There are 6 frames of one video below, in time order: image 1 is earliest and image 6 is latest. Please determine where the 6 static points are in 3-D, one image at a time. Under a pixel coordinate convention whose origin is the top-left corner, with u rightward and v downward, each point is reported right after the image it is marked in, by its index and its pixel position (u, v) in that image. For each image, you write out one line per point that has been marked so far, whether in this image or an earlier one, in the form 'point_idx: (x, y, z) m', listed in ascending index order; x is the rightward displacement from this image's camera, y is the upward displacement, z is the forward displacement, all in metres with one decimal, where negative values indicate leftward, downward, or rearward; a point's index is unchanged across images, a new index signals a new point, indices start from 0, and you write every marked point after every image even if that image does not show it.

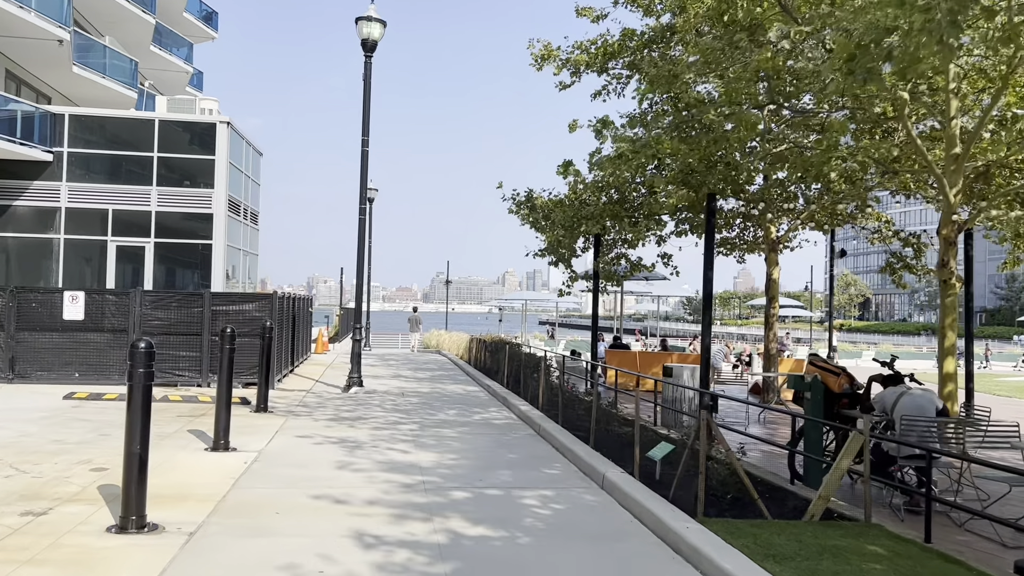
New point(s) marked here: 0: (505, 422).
0: (-0.1, -1.8, +10.9) m
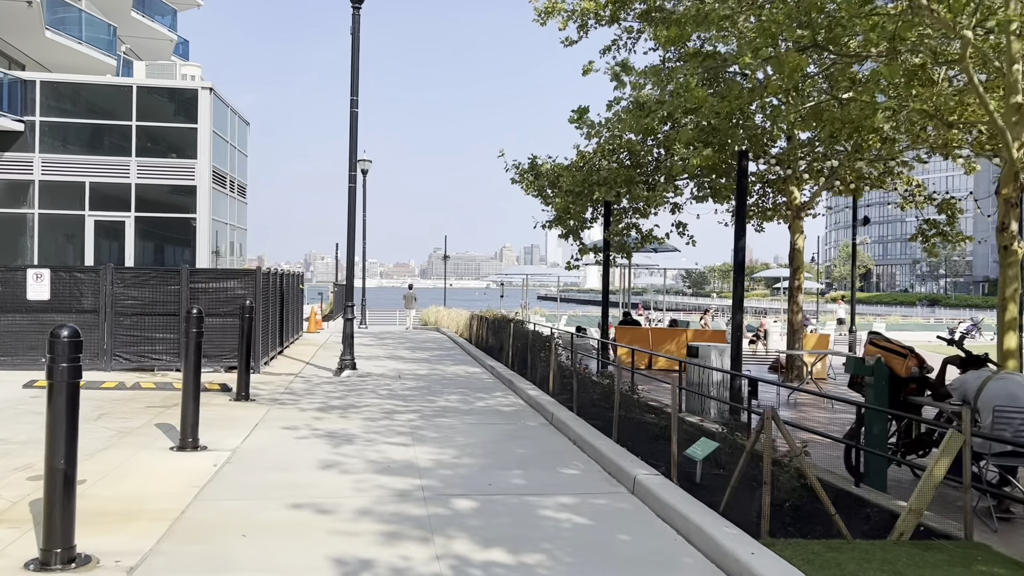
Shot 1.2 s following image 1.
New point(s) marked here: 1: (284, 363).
0: (0.0, -1.4, +9.9) m
1: (-3.9, -1.3, +14.2) m
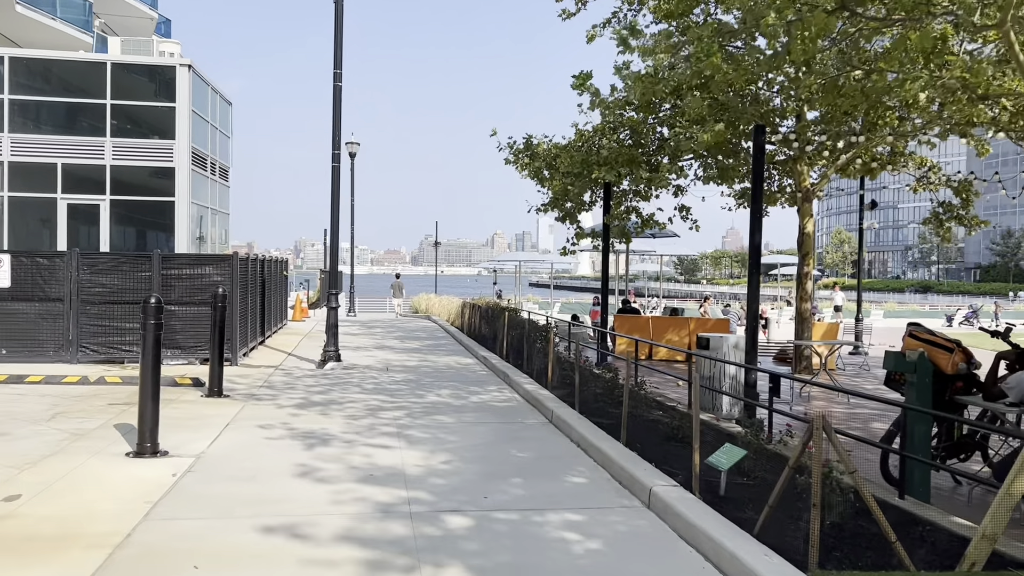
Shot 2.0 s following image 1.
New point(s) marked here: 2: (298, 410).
0: (0.0, -1.3, +9.1) m
1: (-4.0, -1.1, +13.5) m
2: (-2.2, -1.3, +8.6) m
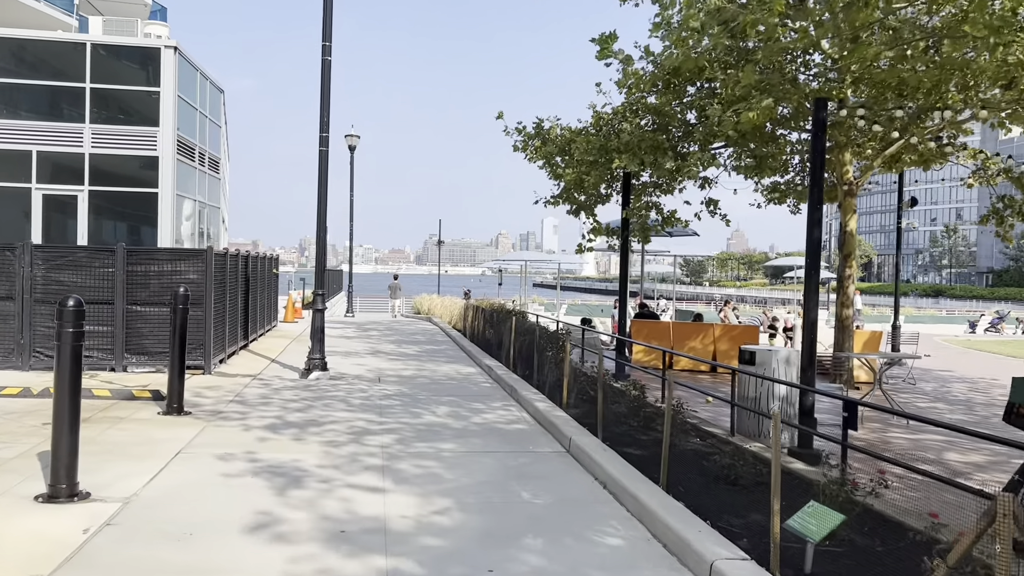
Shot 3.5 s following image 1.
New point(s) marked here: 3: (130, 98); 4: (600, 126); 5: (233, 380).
0: (0.0, -1.3, +7.8) m
1: (-3.9, -1.1, +12.1) m
2: (-2.1, -1.3, +7.2) m
3: (-8.3, +4.1, +17.8) m
4: (+1.3, +2.3, +12.0) m
5: (-3.5, -1.1, +10.3) m
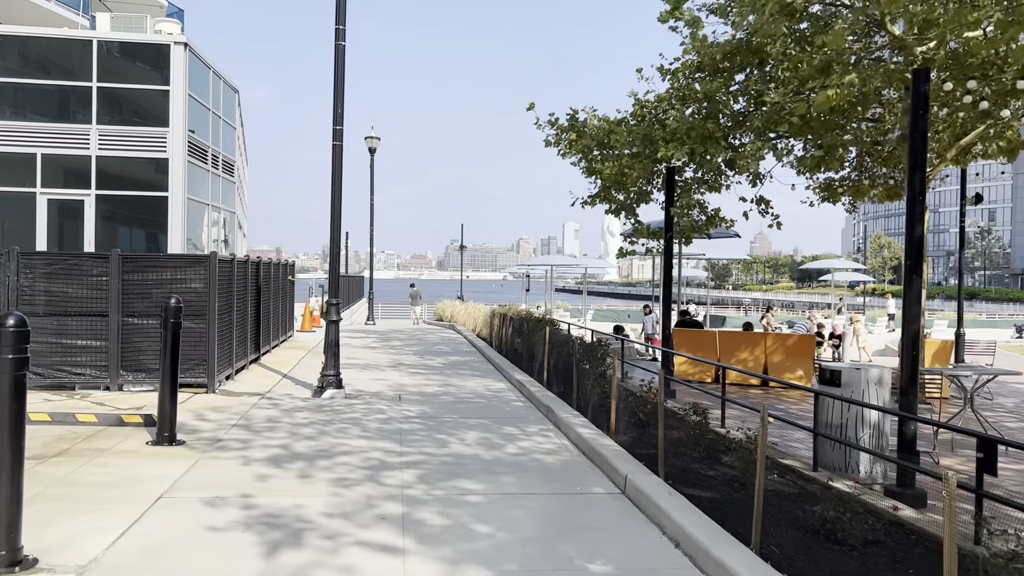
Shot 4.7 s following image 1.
0: (+0.4, -1.4, +6.7) m
1: (-3.5, -1.2, +11.1) m
2: (-1.8, -1.4, +6.2) m
3: (-7.7, +3.9, +17.0) m
4: (+1.7, +2.3, +10.9) m
5: (-3.1, -1.2, +9.3) m
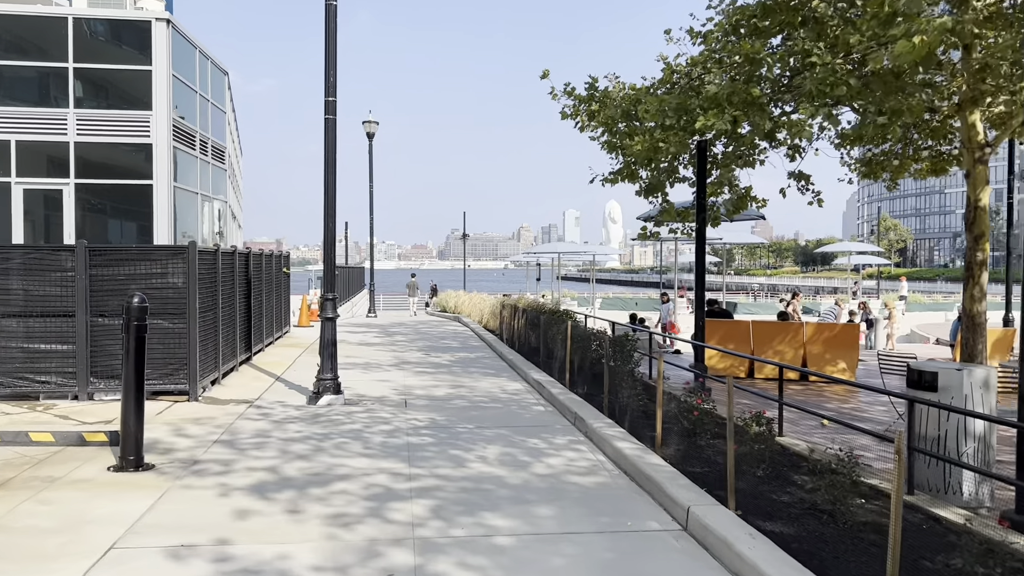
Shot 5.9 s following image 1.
0: (+0.6, -1.3, +5.6) m
1: (-3.3, -1.1, +10.1) m
2: (-1.6, -1.3, +5.1) m
3: (-7.6, +4.0, +15.8) m
4: (+1.8, +2.4, +9.7) m
5: (-2.9, -1.2, +8.2) m
